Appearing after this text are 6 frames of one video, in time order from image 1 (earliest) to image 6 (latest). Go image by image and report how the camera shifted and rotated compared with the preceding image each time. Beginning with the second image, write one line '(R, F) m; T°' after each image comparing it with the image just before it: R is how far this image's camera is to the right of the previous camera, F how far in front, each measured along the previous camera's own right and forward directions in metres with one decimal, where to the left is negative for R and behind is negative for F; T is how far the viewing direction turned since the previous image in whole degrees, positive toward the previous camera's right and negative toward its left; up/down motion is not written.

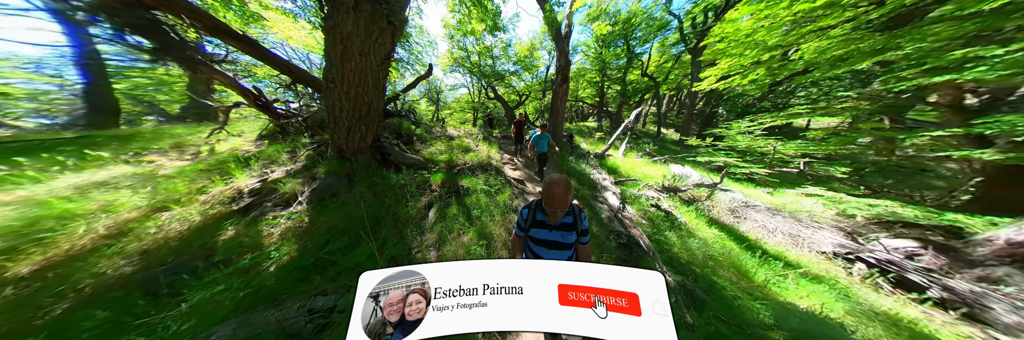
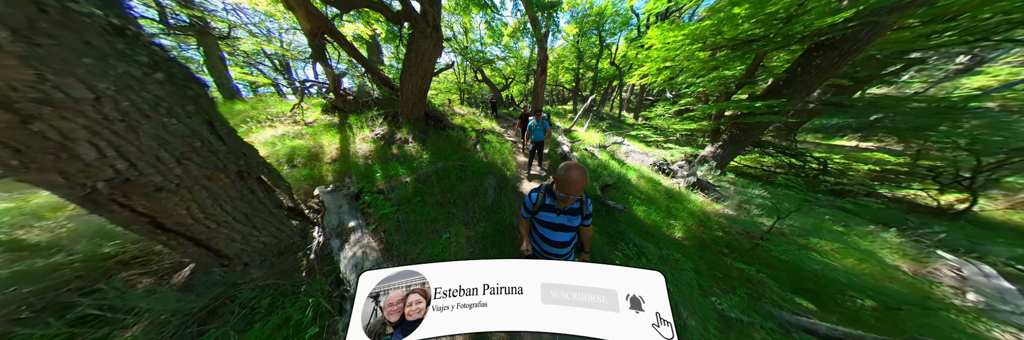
(-0.7, -3.0) m; +6°
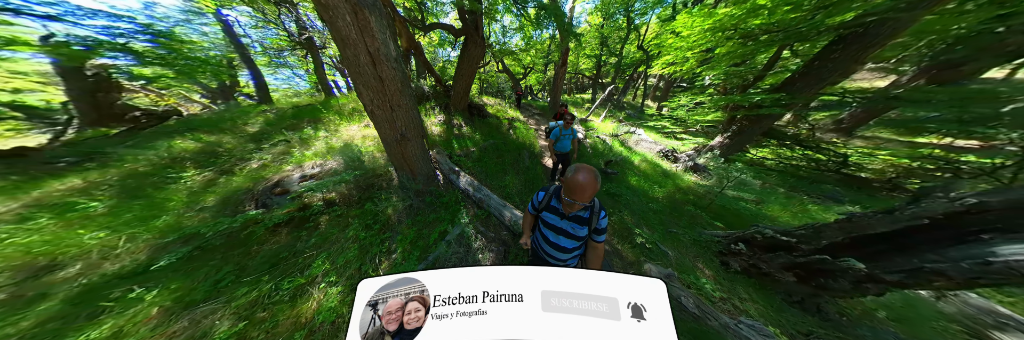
(-0.5, -1.7) m; -5°
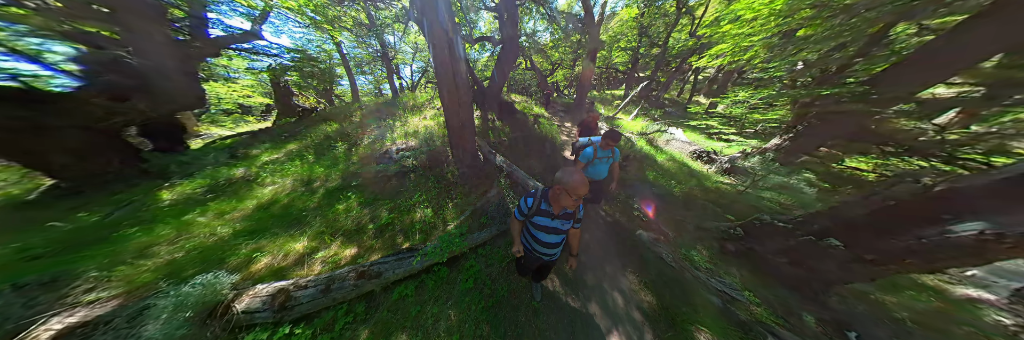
(0.0, -1.0) m; -8°
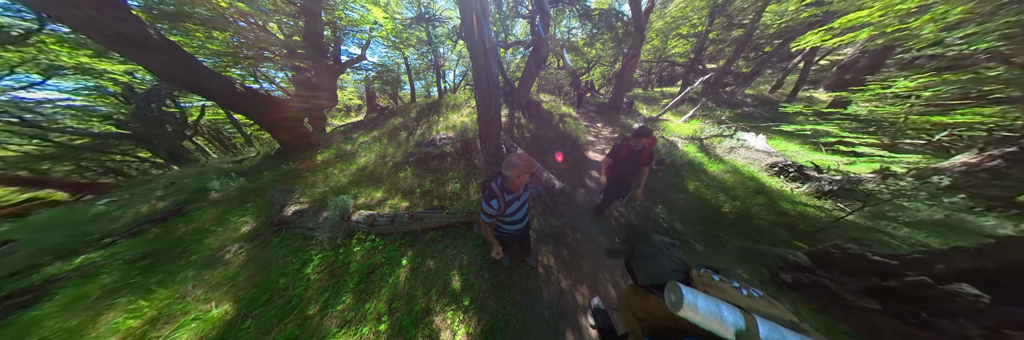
(+0.5, -0.5) m; -12°
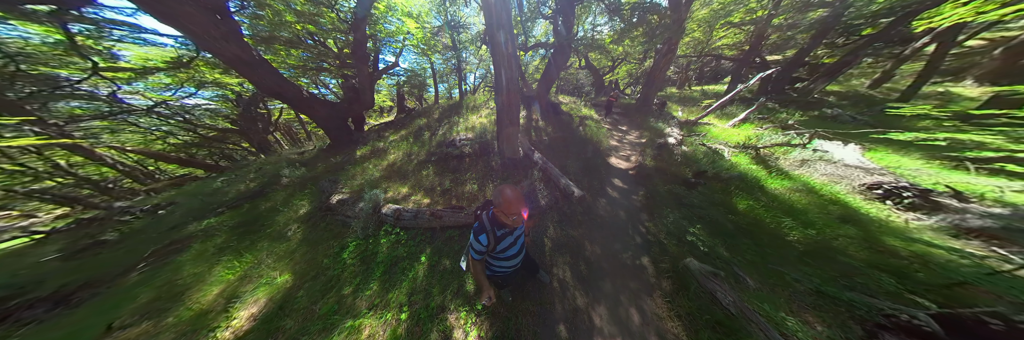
(+0.2, 0.0) m; -7°
